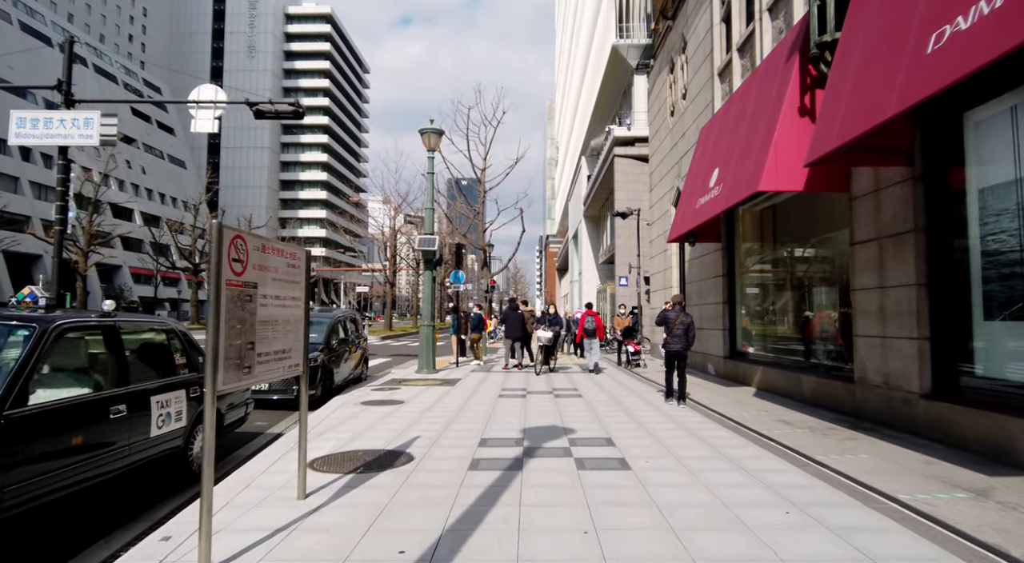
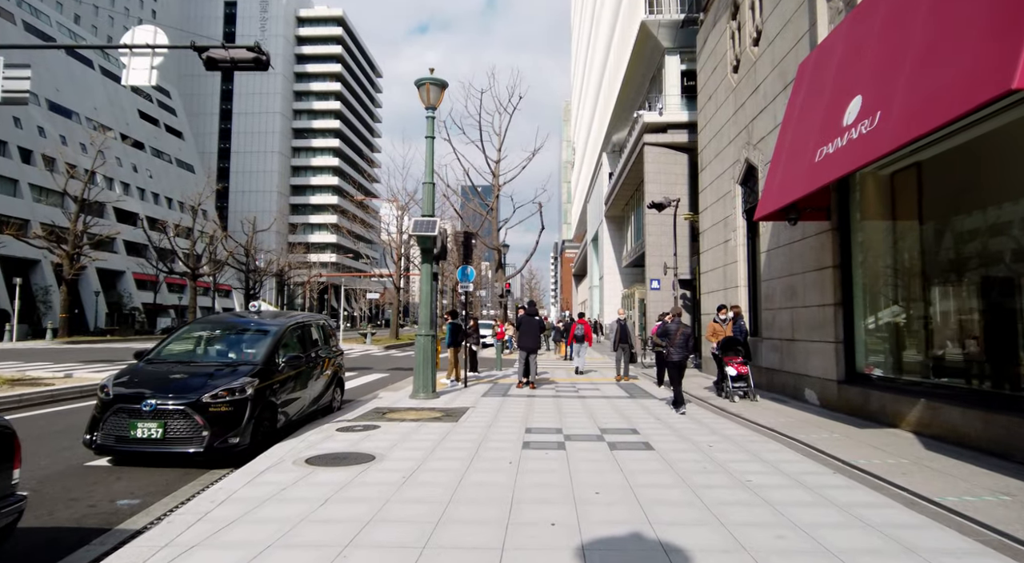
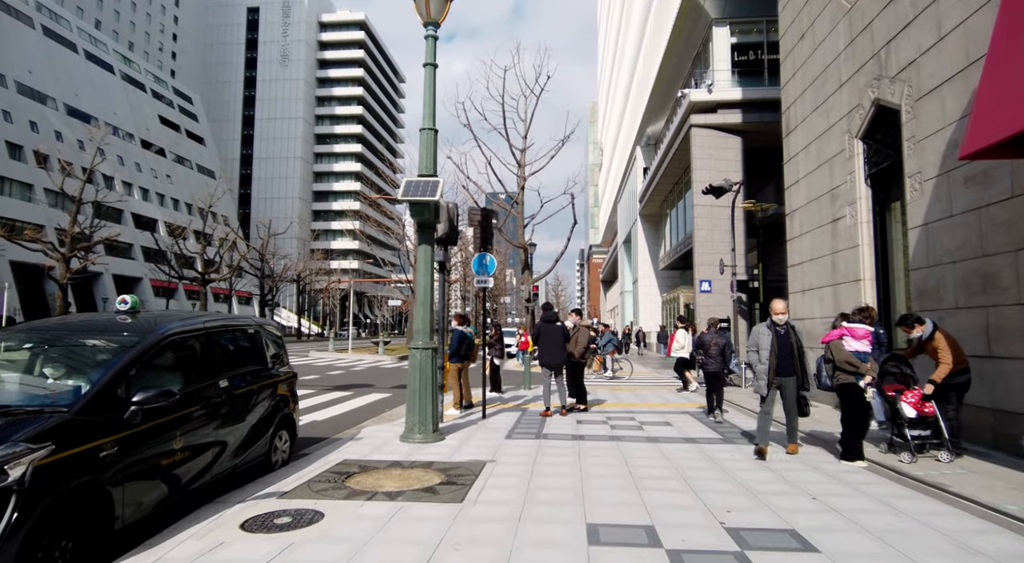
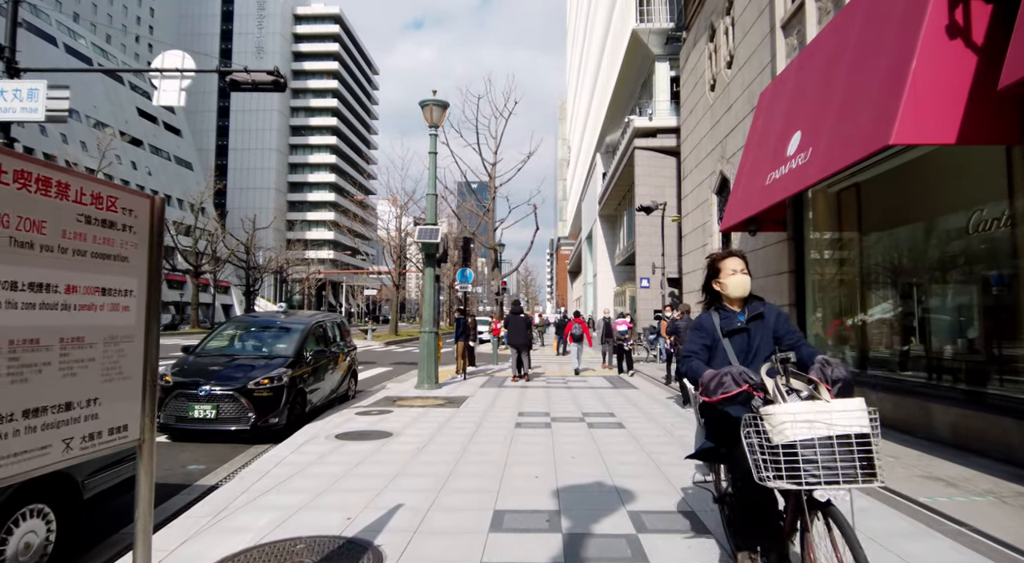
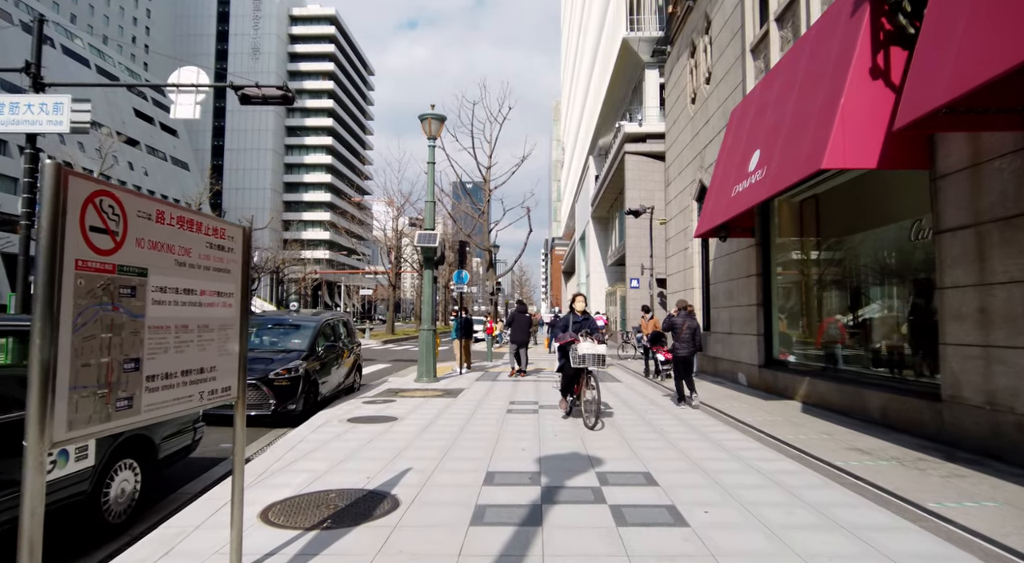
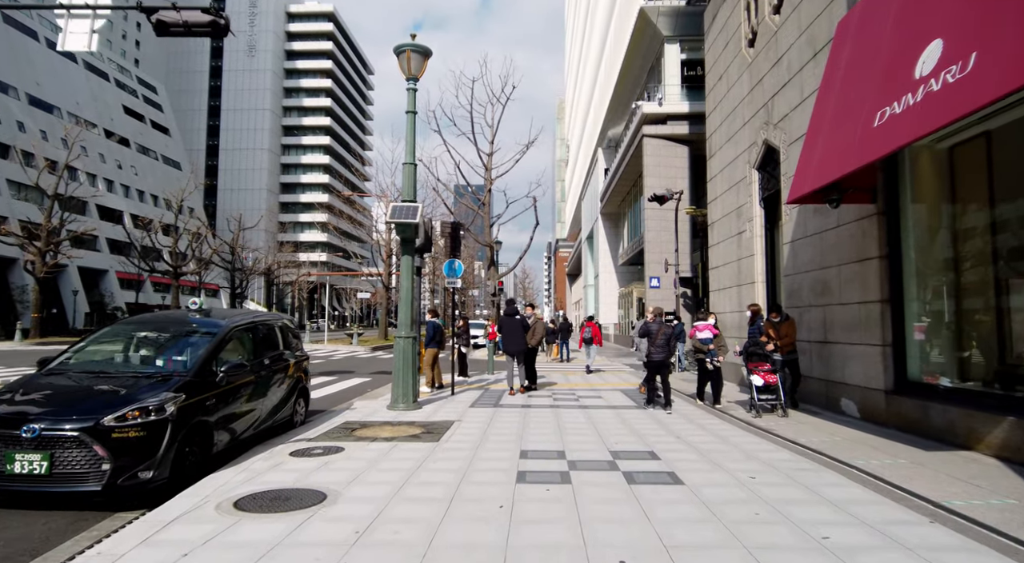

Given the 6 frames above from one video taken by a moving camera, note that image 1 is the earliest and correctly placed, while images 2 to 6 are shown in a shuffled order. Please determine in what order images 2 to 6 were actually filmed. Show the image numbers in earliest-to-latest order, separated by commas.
5, 4, 2, 6, 3
